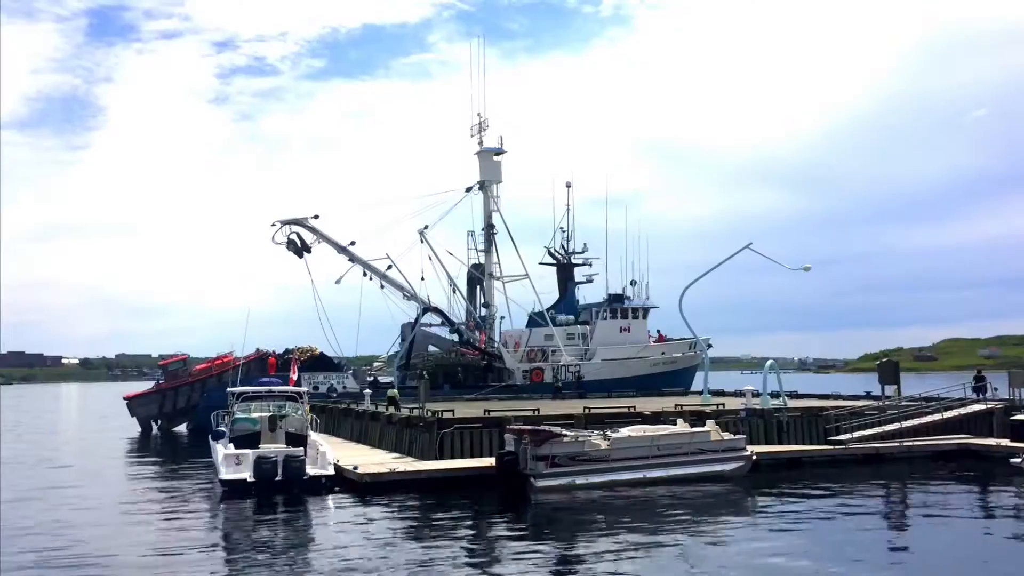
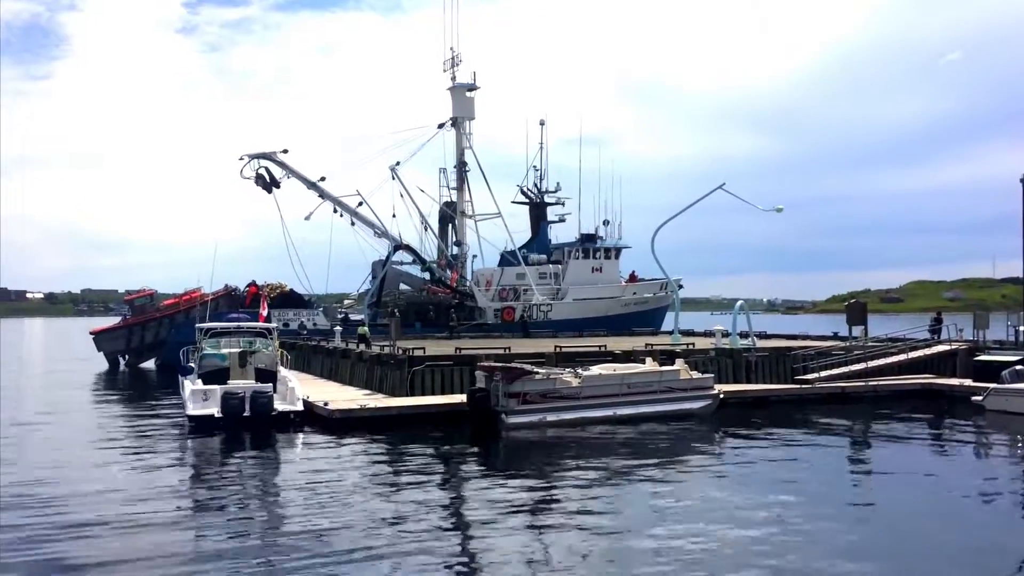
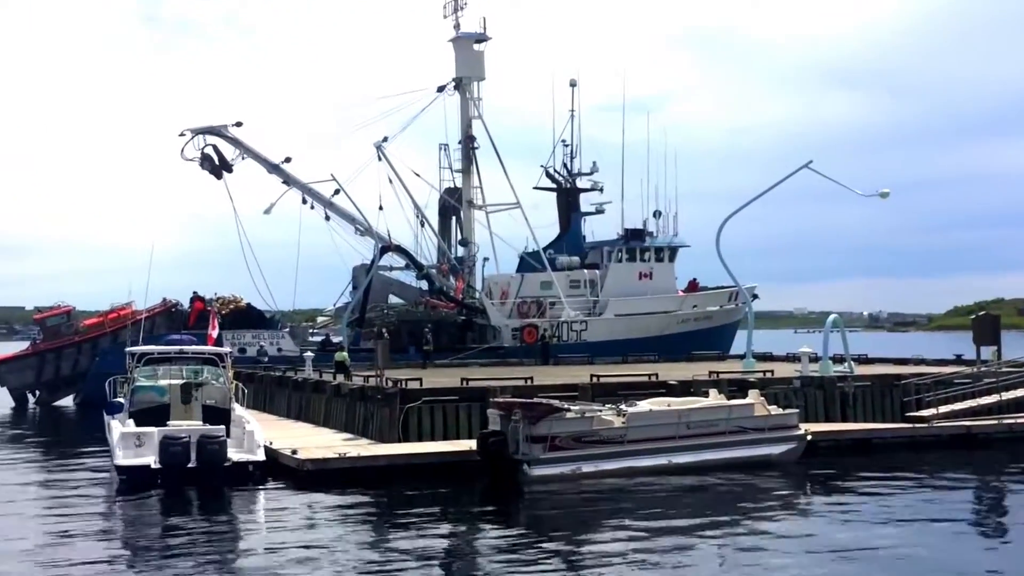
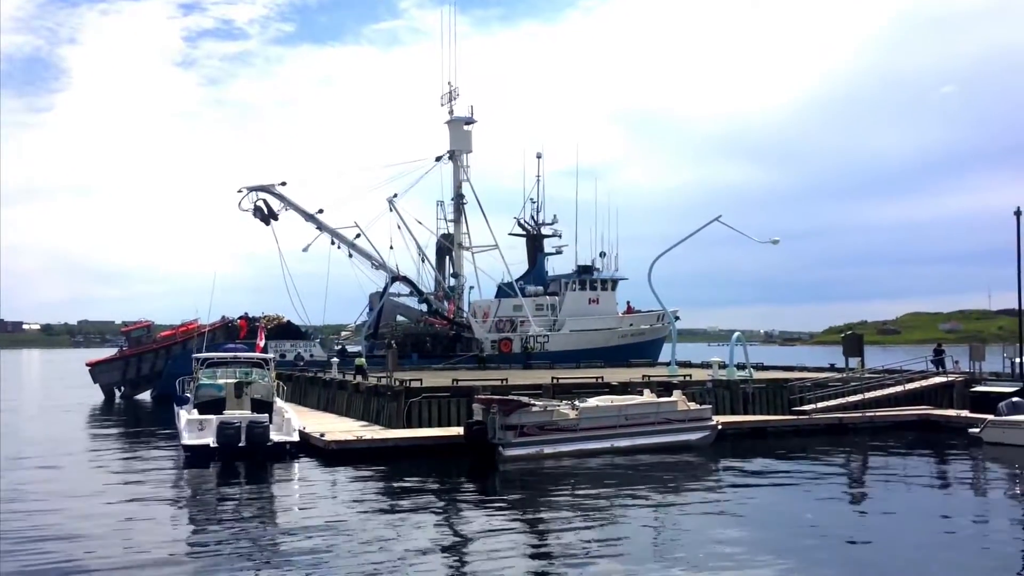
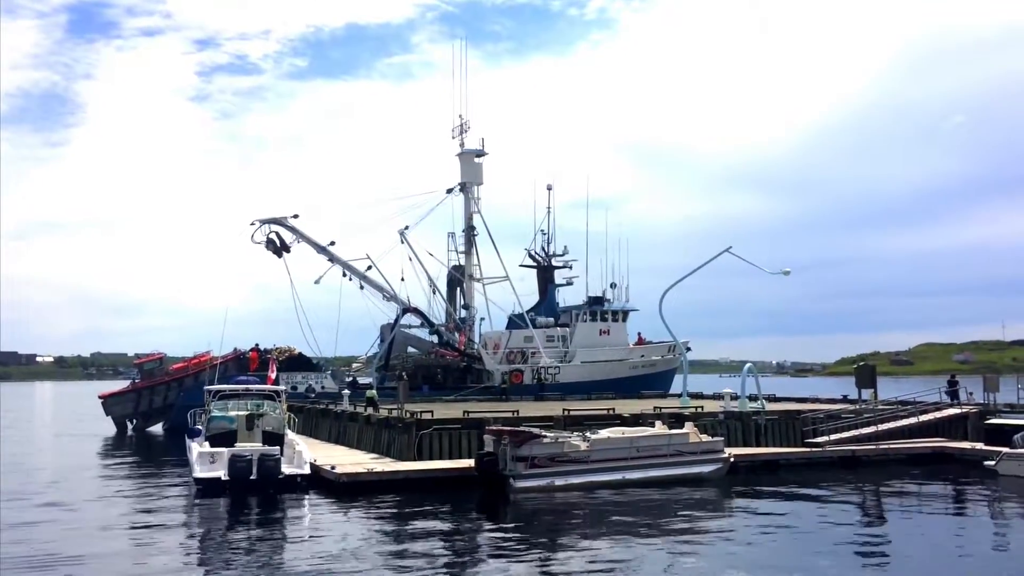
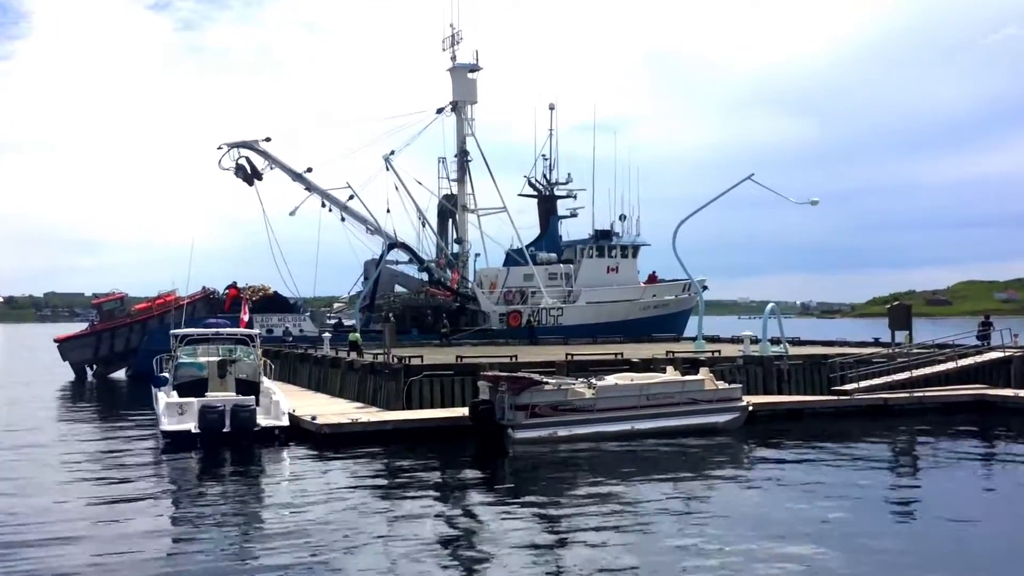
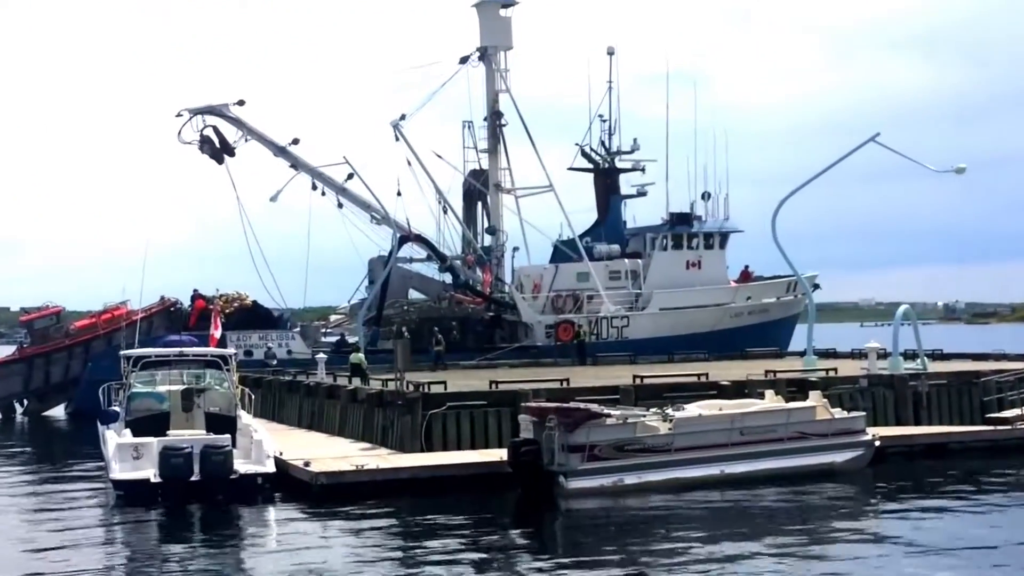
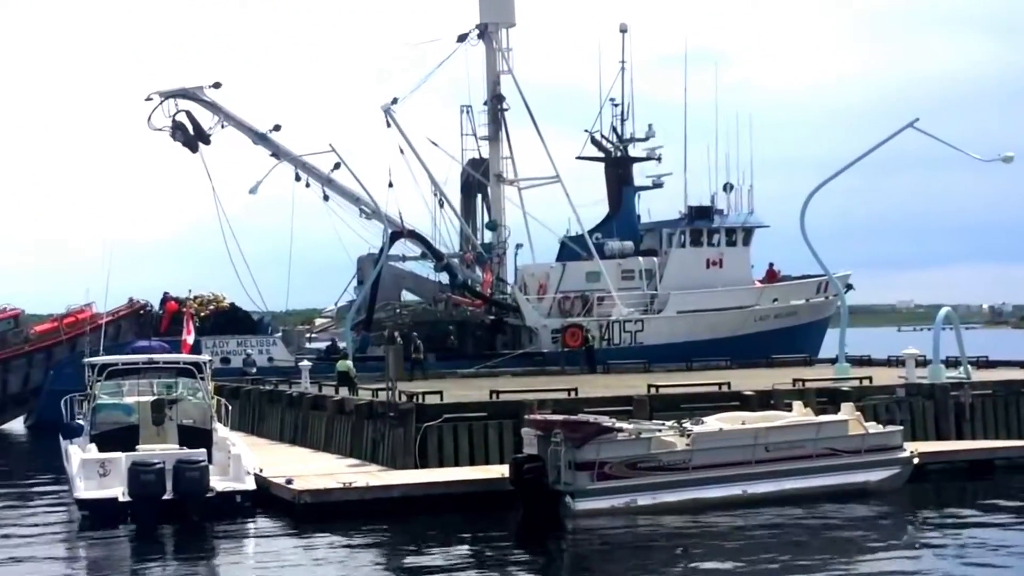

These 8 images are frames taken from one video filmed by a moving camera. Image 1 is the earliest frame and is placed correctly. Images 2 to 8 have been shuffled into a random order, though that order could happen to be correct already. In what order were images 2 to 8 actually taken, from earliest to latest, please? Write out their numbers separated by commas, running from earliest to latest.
5, 4, 2, 6, 3, 7, 8
